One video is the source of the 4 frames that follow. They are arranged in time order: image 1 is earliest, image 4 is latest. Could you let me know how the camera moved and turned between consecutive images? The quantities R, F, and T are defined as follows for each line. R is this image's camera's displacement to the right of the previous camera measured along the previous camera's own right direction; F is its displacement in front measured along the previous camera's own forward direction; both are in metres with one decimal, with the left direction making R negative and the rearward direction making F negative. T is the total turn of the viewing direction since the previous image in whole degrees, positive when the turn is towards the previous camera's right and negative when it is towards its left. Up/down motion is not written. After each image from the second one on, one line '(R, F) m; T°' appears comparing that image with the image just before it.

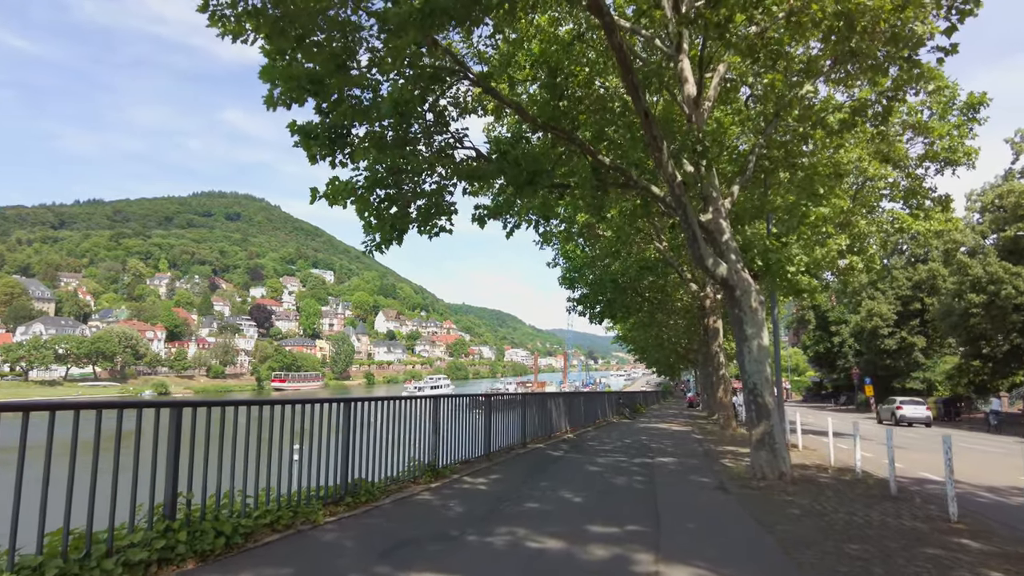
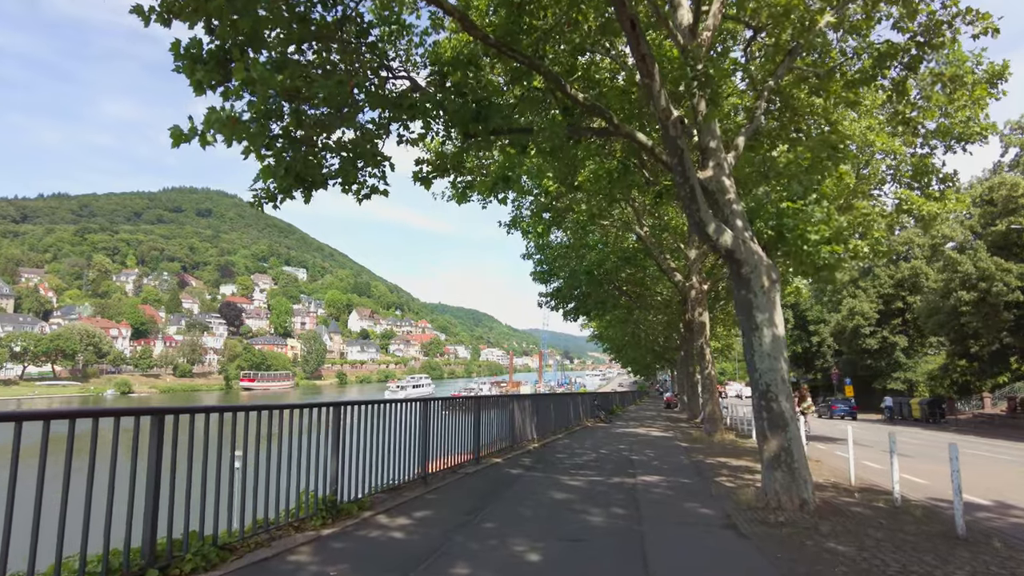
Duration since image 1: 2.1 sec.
(+0.4, +2.6) m; +2°
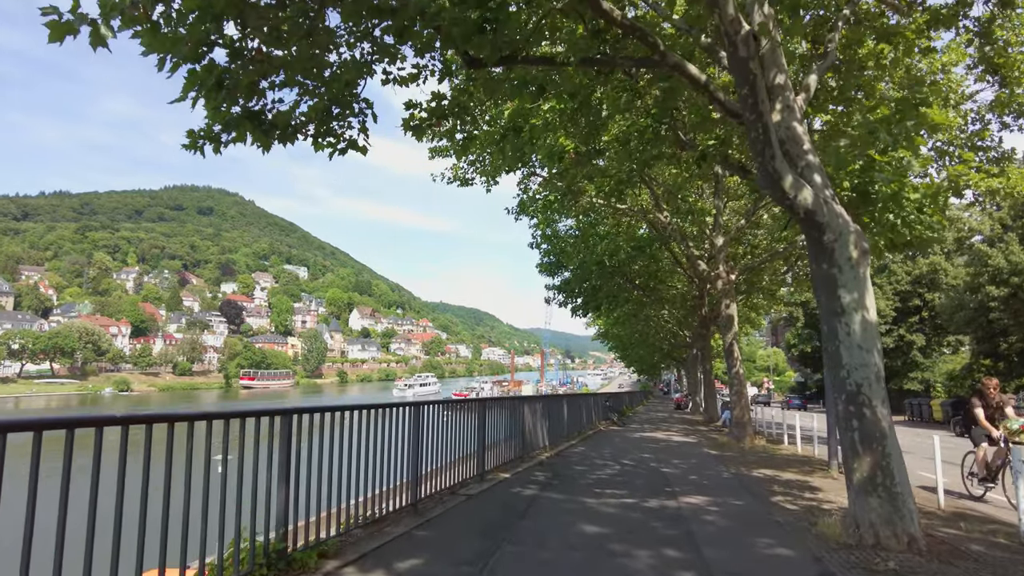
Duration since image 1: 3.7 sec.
(-0.2, +2.0) m; 0°
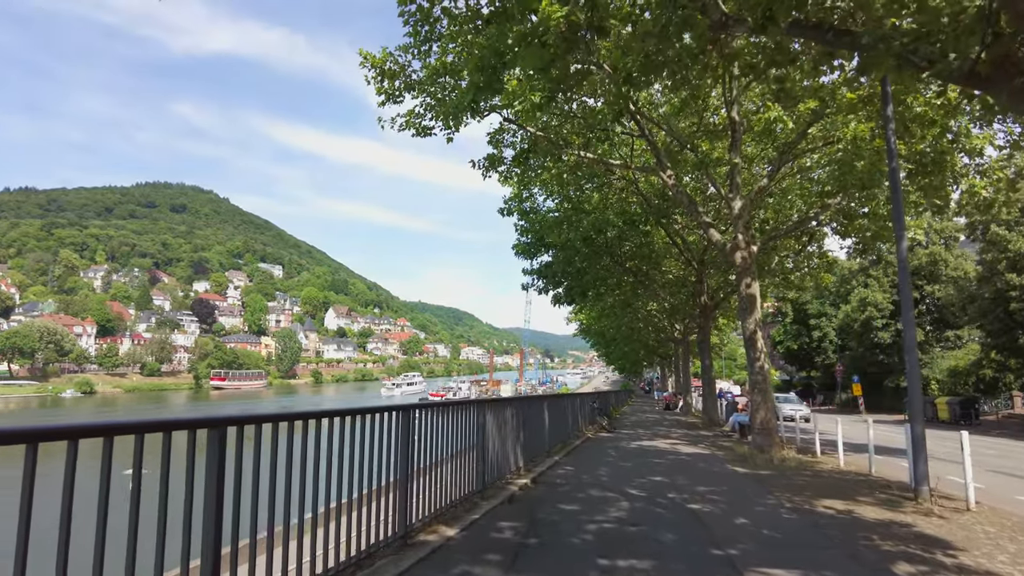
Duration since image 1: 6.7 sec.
(+0.3, +3.9) m; +2°
